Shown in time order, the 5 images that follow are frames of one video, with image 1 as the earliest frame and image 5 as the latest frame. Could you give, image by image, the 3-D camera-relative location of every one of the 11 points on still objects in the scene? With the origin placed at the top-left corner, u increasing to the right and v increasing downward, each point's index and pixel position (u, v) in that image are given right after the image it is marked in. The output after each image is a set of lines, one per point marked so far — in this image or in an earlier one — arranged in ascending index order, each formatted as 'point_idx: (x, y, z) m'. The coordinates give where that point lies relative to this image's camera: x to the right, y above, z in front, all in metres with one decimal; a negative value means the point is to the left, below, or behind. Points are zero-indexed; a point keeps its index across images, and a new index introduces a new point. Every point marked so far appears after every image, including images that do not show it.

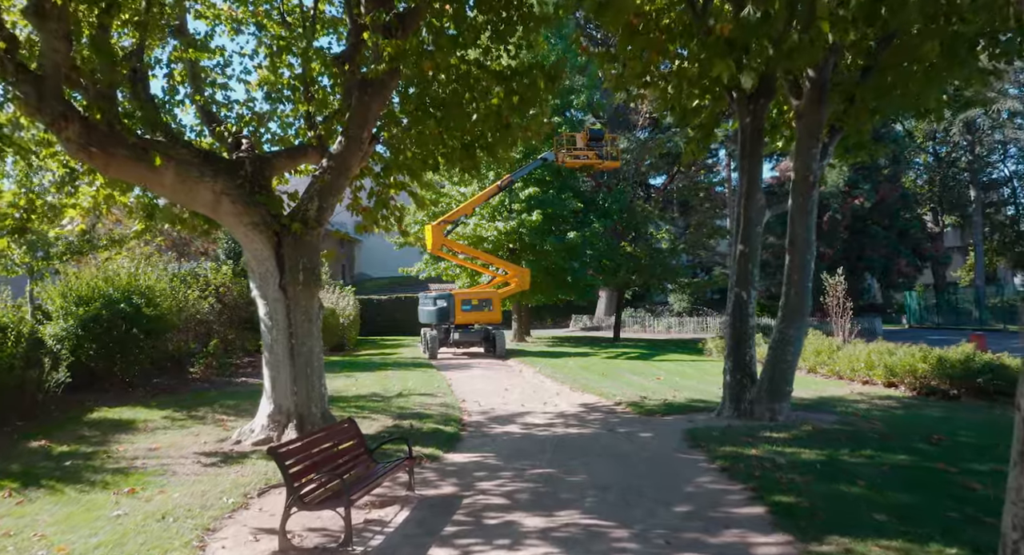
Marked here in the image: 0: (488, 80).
0: (-0.3, +2.8, +10.8) m
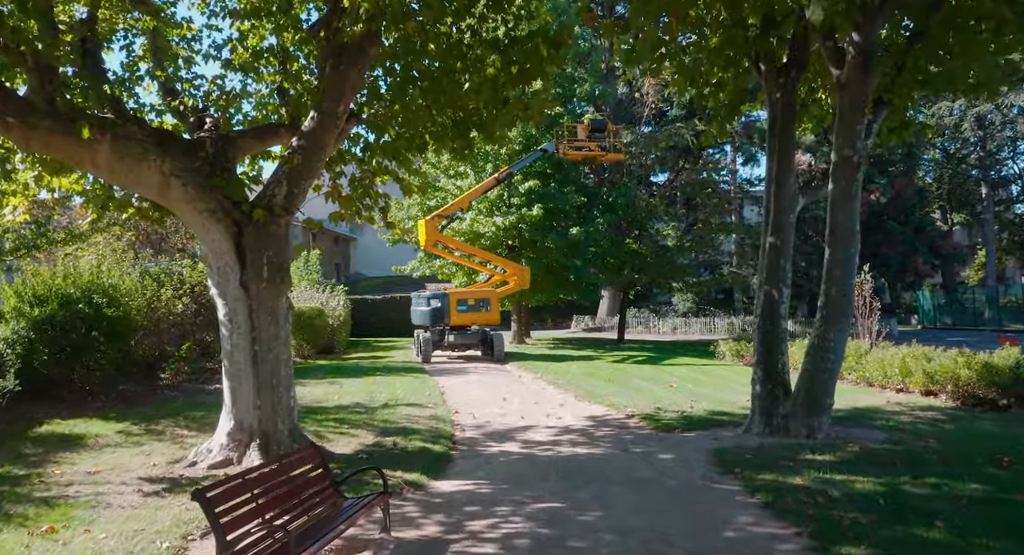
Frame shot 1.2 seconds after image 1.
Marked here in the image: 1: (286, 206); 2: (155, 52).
0: (-0.4, +2.9, +9.5) m
1: (-2.5, +0.8, +8.6) m
2: (-5.2, +3.3, +11.1) m
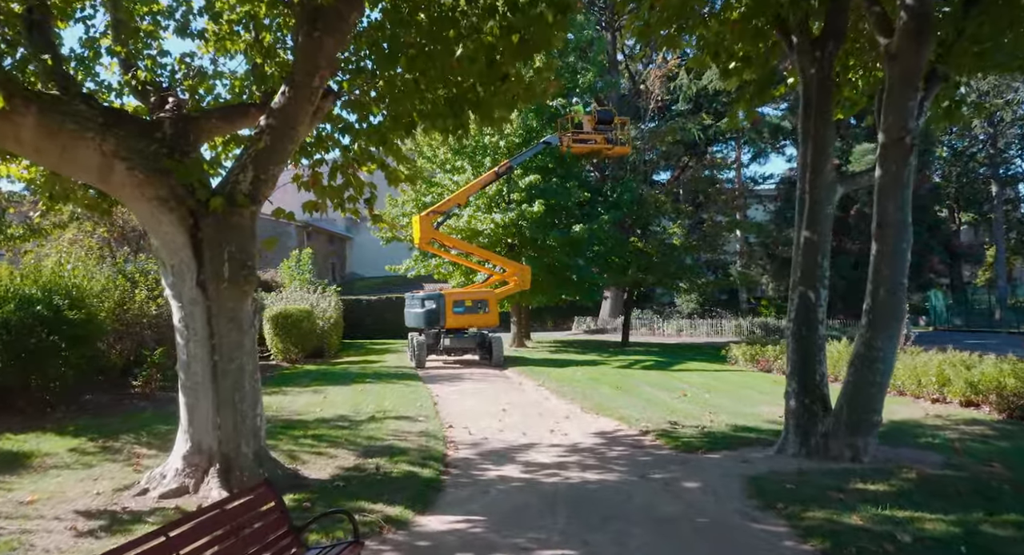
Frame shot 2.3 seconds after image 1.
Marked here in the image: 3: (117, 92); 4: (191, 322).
0: (-0.4, +2.9, +8.4) m
1: (-2.5, +0.8, +7.4) m
2: (-5.2, +3.3, +10.0) m
3: (-5.1, +2.4, +9.8) m
4: (-3.0, -0.4, +7.2) m
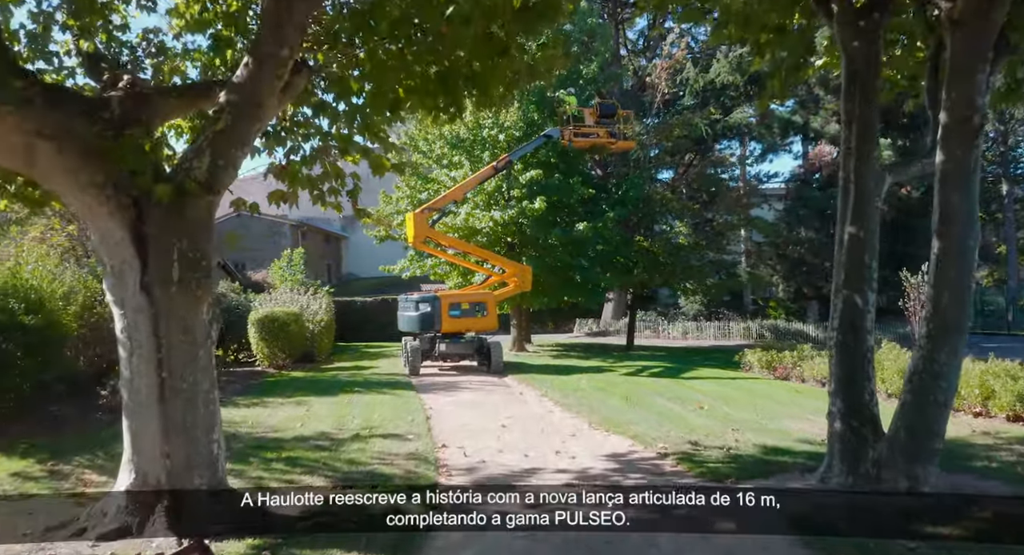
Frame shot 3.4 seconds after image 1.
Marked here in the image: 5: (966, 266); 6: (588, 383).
0: (-0.4, +2.9, +7.3) m
1: (-2.5, +0.8, +6.4) m
2: (-5.2, +3.3, +8.9) m
3: (-5.0, +2.4, +8.7) m
4: (-3.0, -0.4, +6.1) m
5: (+3.8, +0.1, +6.4) m
6: (+1.4, -2.0, +14.4) m
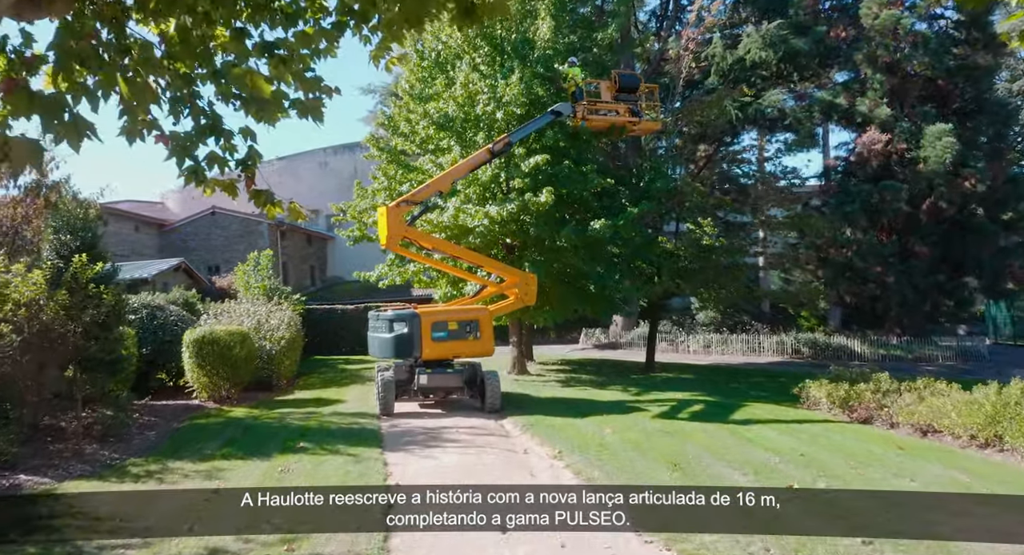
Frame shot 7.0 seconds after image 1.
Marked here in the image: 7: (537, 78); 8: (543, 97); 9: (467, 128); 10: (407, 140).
0: (-0.3, +2.6, +3.7) m
1: (-2.5, +0.6, +2.7) m
2: (-5.2, +3.1, +5.3) m
3: (-5.0, +2.2, +5.0) m
4: (-3.0, -0.6, +2.5) m
5: (+3.9, -0.1, +2.8) m
6: (+1.5, -2.2, +10.8) m
7: (+0.6, +4.8, +18.3) m
8: (+0.8, +4.3, +18.3) m
9: (-1.1, +3.6, +18.3) m
10: (-2.6, +3.4, +19.2) m
